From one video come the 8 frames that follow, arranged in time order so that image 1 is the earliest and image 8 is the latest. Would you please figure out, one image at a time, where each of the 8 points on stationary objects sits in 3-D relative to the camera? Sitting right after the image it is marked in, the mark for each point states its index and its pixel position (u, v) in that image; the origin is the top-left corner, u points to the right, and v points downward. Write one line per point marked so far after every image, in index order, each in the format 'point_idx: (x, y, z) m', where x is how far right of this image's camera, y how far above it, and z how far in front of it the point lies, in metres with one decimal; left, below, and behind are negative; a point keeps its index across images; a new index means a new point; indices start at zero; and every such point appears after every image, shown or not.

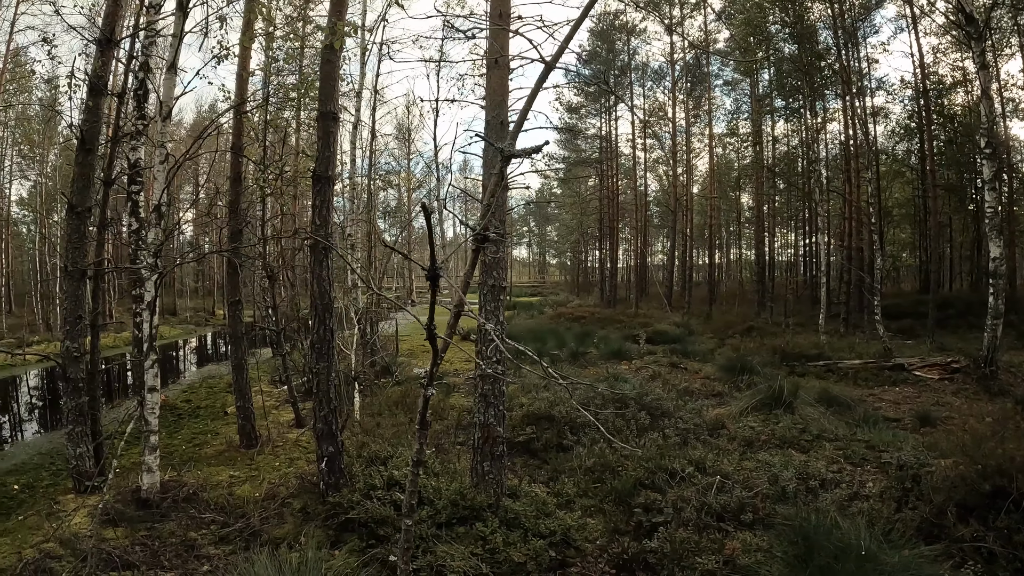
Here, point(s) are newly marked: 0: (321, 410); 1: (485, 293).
0: (-1.8, -1.2, +5.0) m
1: (-0.2, -0.1, +5.1) m
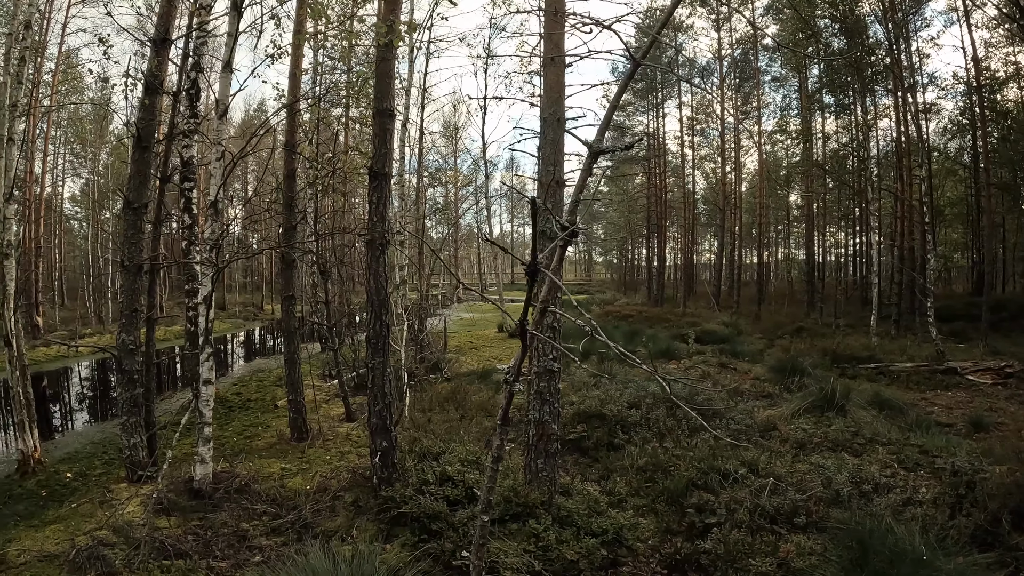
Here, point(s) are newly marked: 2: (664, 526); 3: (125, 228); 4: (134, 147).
0: (-1.3, -1.1, +5.0) m
1: (+0.3, 0.0, +5.1) m
2: (+1.5, -2.4, +5.1) m
3: (-4.1, +0.6, +5.5) m
4: (-4.2, +1.6, +5.7) m
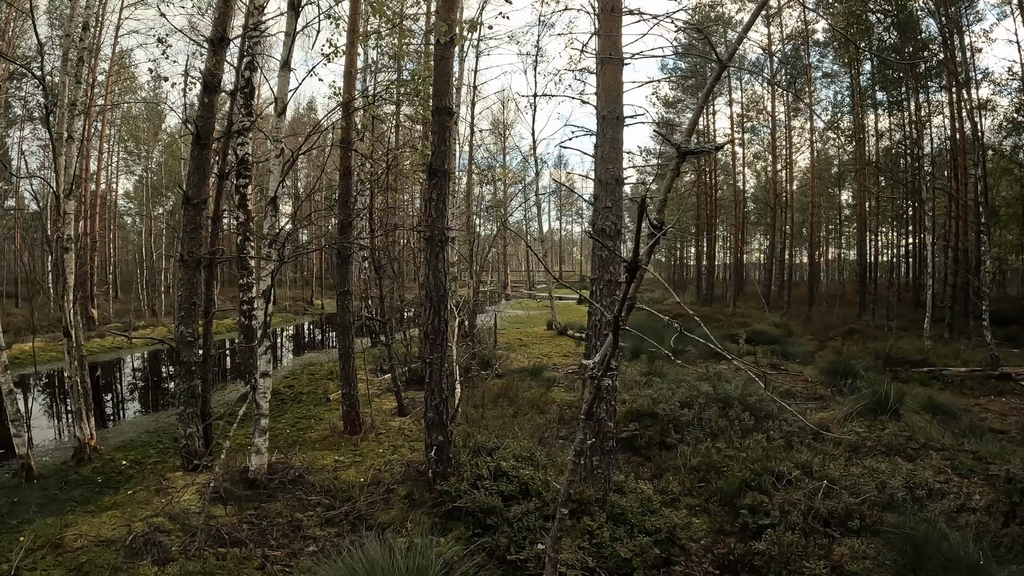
0: (-0.8, -1.1, +5.0) m
1: (+0.9, 0.0, +5.1) m
2: (+2.0, -2.4, +5.1) m
3: (-3.6, +0.7, +5.6) m
4: (-3.6, +1.6, +5.8) m
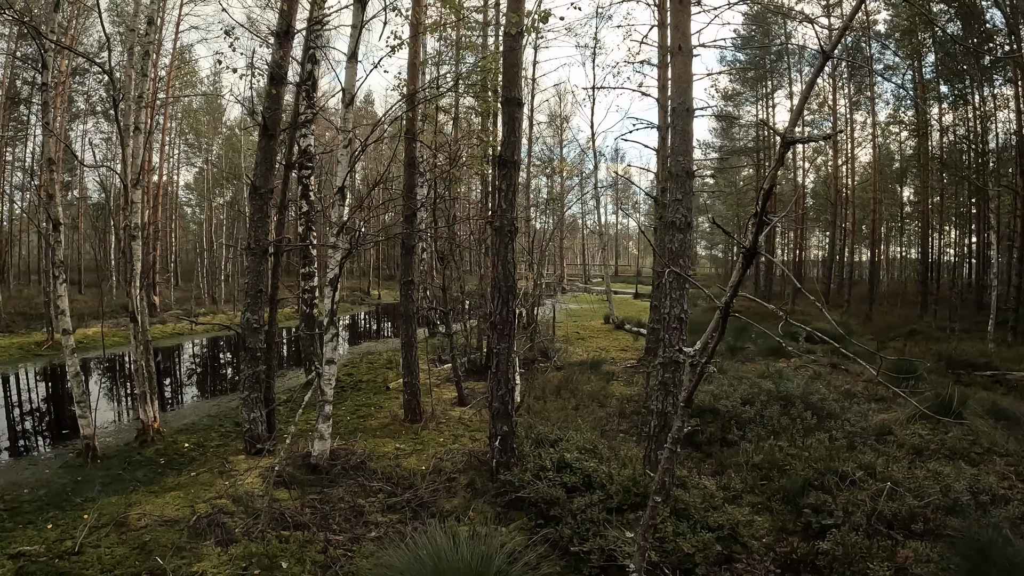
0: (-0.1, -1.0, +5.0) m
1: (+1.5, +0.1, +5.0) m
2: (+2.6, -2.3, +5.0) m
3: (-2.9, +0.9, +5.7) m
4: (-2.9, +1.8, +5.9) m
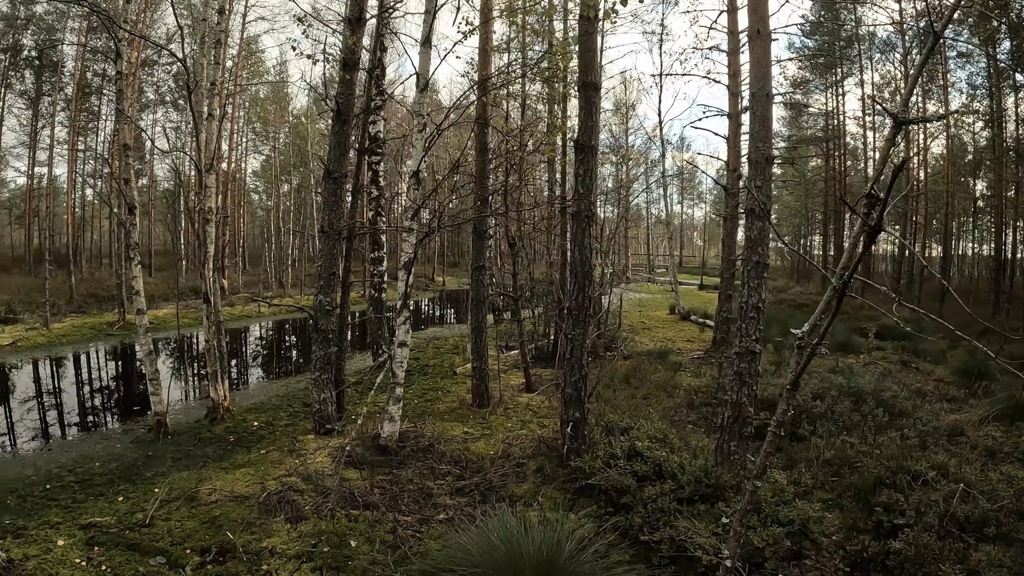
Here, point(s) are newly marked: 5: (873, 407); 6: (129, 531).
0: (+0.6, -0.8, +5.0) m
1: (+2.3, +0.2, +5.0) m
2: (+3.3, -2.3, +5.0) m
3: (-2.1, +1.1, +5.8) m
4: (-2.1, +2.0, +6.0) m
5: (+5.0, -1.7, +7.1) m
6: (-4.1, -2.6, +5.3) m
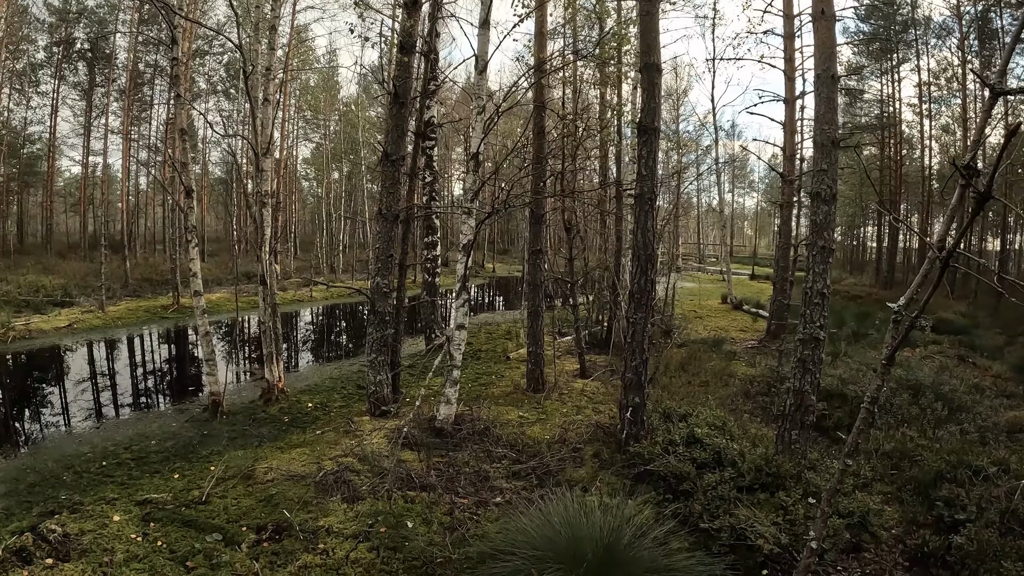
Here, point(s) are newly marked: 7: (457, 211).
0: (+1.2, -0.7, +5.0) m
1: (+2.9, +0.3, +5.0) m
2: (+3.9, -2.2, +4.9) m
3: (-1.5, +1.2, +5.9) m
4: (-1.4, +2.2, +6.1) m
5: (+5.7, -1.6, +7.1) m
6: (-3.5, -2.3, +5.4) m
7: (-0.6, +0.9, +6.1) m
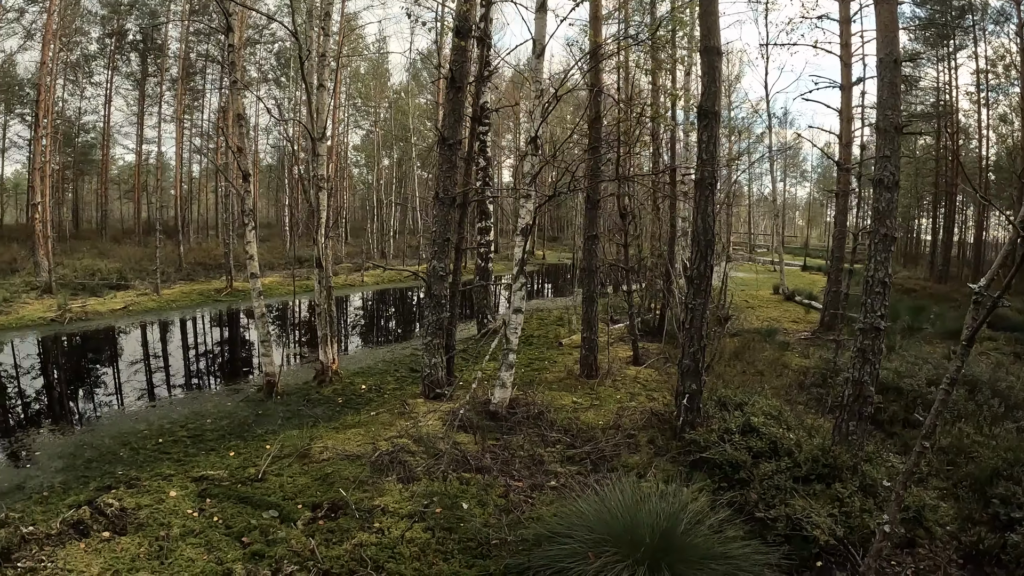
0: (+1.8, -0.6, +5.1) m
1: (+3.5, +0.4, +5.0) m
2: (+4.4, -2.1, +4.9) m
3: (-0.8, +1.4, +6.0) m
4: (-0.8, +2.3, +6.2) m
5: (+6.3, -1.5, +7.0) m
6: (-2.9, -2.1, +5.6) m
7: (0.0, +1.1, +6.2) m
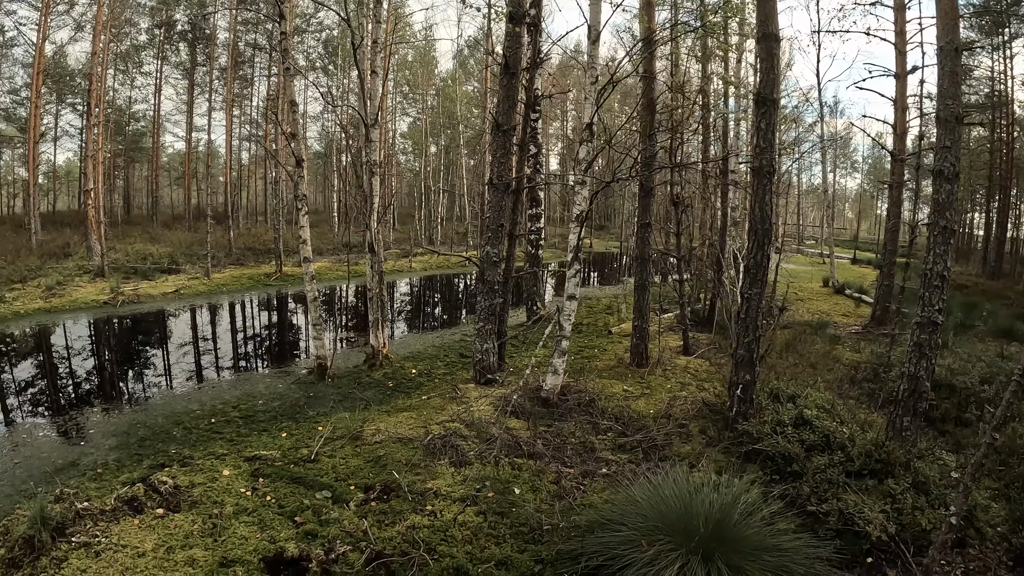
0: (+2.3, -0.5, +5.2) m
1: (+4.1, +0.5, +5.0) m
2: (+5.0, -2.1, +4.9) m
3: (-0.2, +1.6, +6.1) m
4: (-0.1, +2.5, +6.3) m
5: (+6.9, -1.5, +7.0) m
6: (-2.4, -2.0, +5.8) m
7: (+0.6, +1.2, +6.3) m
